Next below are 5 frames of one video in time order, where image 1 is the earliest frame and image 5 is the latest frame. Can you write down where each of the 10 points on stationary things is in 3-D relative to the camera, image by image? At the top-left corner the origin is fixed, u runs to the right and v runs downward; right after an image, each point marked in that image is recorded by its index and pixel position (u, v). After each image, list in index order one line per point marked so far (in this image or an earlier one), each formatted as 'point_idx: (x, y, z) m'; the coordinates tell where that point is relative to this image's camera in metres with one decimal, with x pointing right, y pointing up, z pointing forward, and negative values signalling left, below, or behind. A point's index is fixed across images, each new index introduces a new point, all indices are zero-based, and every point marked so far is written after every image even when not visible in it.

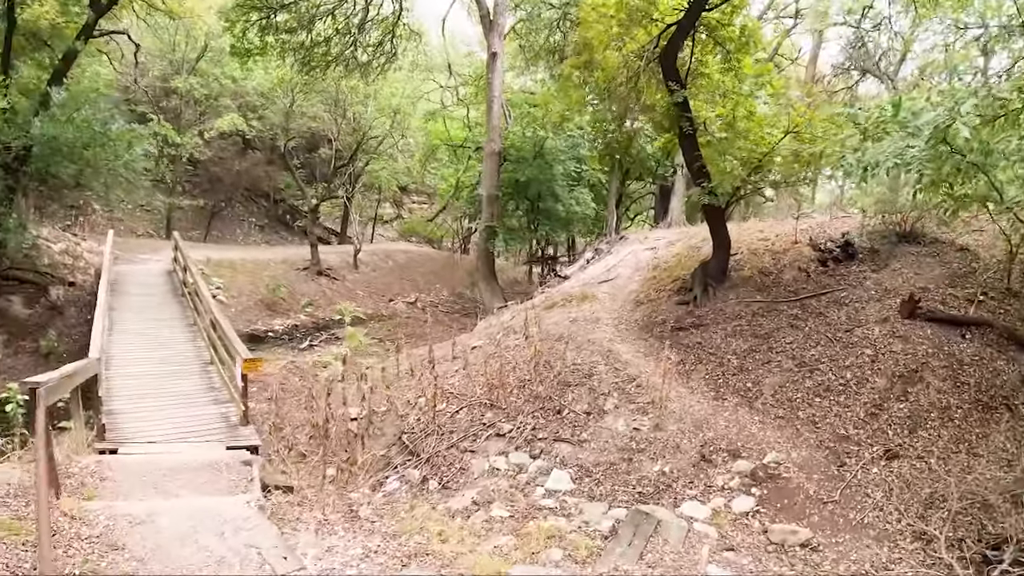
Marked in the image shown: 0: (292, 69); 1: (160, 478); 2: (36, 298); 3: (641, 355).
0: (-4.2, +4.2, +17.2) m
1: (-1.8, -1.0, +4.6) m
2: (-6.8, -0.1, +12.8) m
3: (+1.1, -0.5, +7.2) m
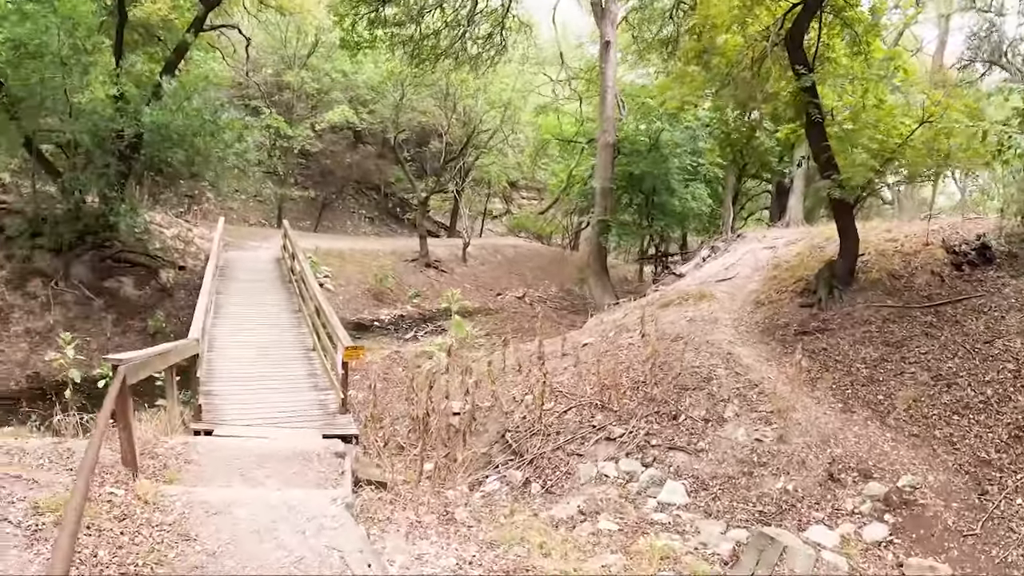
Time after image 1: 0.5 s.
0: (-2.1, +4.4, +17.2) m
1: (-1.3, -0.9, +4.5) m
2: (-5.3, +0.1, +13.1) m
3: (+1.9, -0.5, +6.7) m
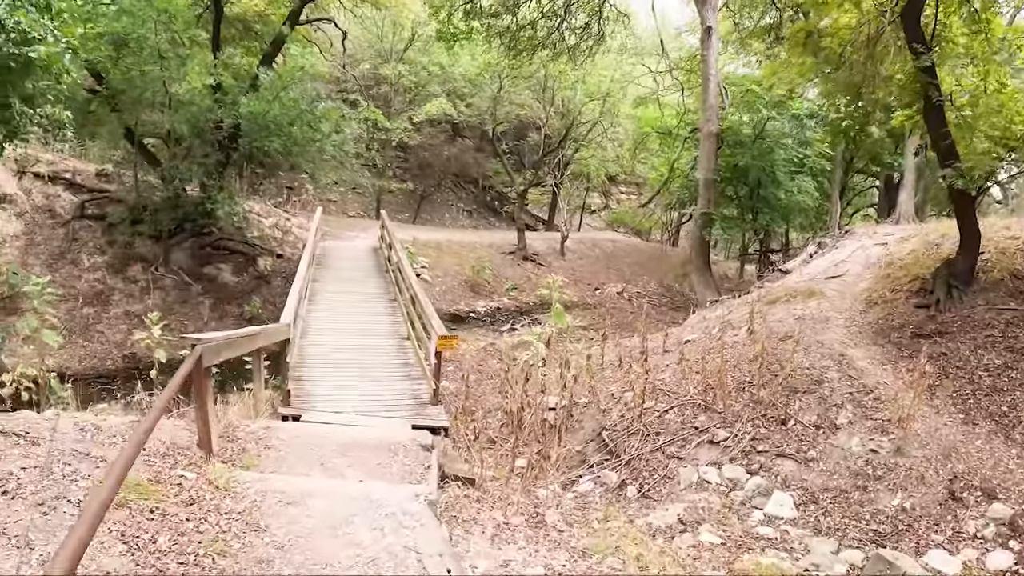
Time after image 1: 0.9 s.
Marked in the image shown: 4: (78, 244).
0: (-0.3, +4.5, +17.1) m
1: (-0.9, -0.8, +4.4) m
2: (-4.0, +0.3, +13.4) m
3: (+2.5, -0.5, +6.3) m
4: (-6.0, +0.6, +12.2) m
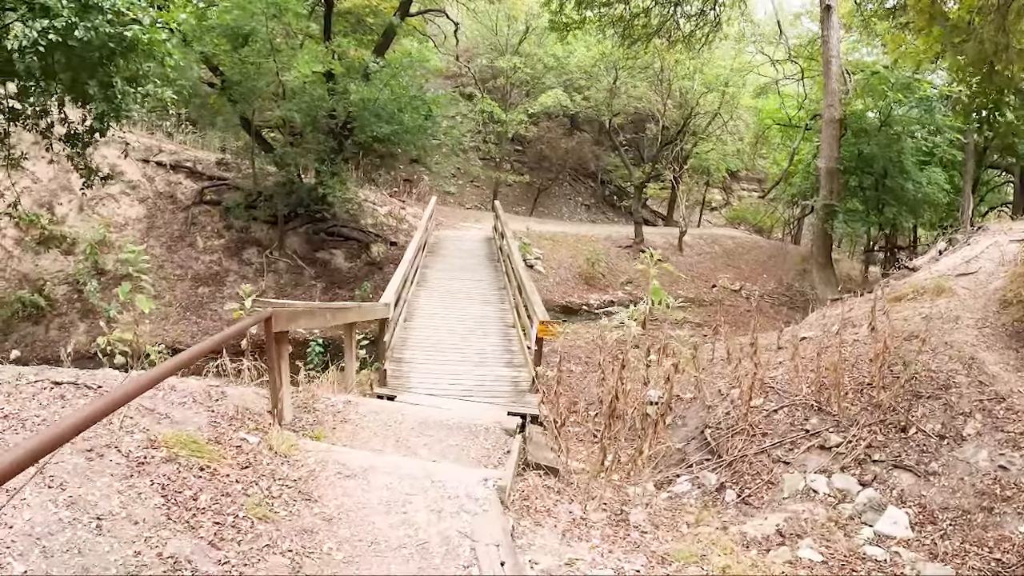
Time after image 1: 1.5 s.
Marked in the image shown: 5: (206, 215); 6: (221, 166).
0: (+1.9, +4.7, +16.7) m
1: (-0.5, -0.7, +4.3) m
2: (-2.4, +0.5, +13.6) m
3: (+3.1, -0.5, +5.7) m
4: (-4.5, +0.9, +12.6) m
5: (-4.5, +1.1, +12.8) m
6: (-4.6, +1.9, +13.9) m
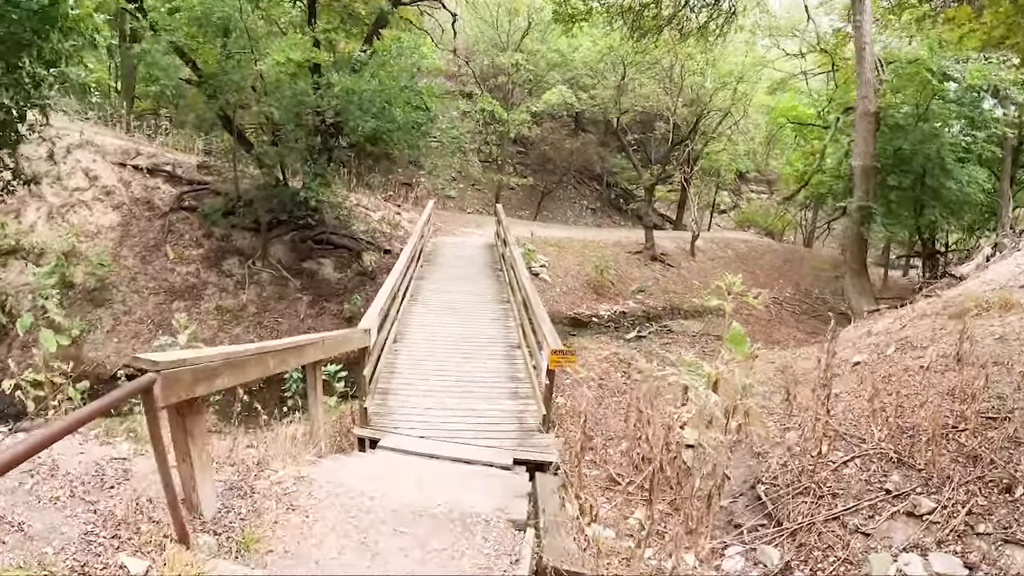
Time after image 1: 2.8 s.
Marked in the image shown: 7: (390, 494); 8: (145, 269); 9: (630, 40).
0: (+1.9, +4.5, +15.8) m
1: (-0.4, -0.8, +3.3) m
2: (-2.4, +0.4, +12.6) m
3: (+3.2, -0.6, +4.7) m
4: (-4.5, +0.7, +11.7) m
5: (-4.4, +0.9, +11.9) m
6: (-4.6, +1.7, +13.0) m
7: (-0.5, -0.8, +3.5) m
8: (-4.6, +0.2, +11.1) m
9: (+2.0, +4.2, +15.1) m
